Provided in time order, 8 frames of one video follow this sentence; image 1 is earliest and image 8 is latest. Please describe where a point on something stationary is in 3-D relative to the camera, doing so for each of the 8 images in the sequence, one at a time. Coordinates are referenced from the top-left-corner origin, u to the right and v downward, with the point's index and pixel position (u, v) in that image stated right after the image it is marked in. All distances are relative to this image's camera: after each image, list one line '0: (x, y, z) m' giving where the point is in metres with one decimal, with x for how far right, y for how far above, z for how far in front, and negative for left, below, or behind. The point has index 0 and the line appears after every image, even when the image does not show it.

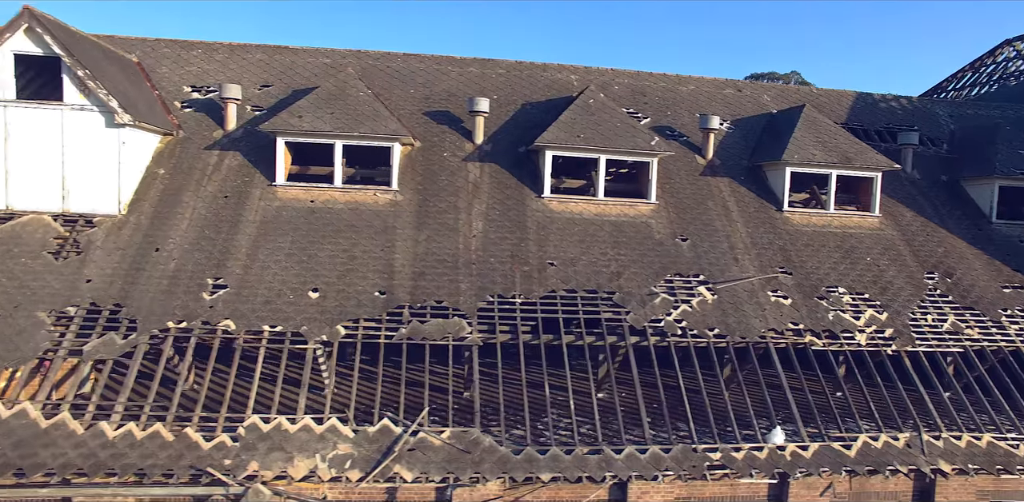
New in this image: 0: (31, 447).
0: (-5.3, -2.2, +8.0) m
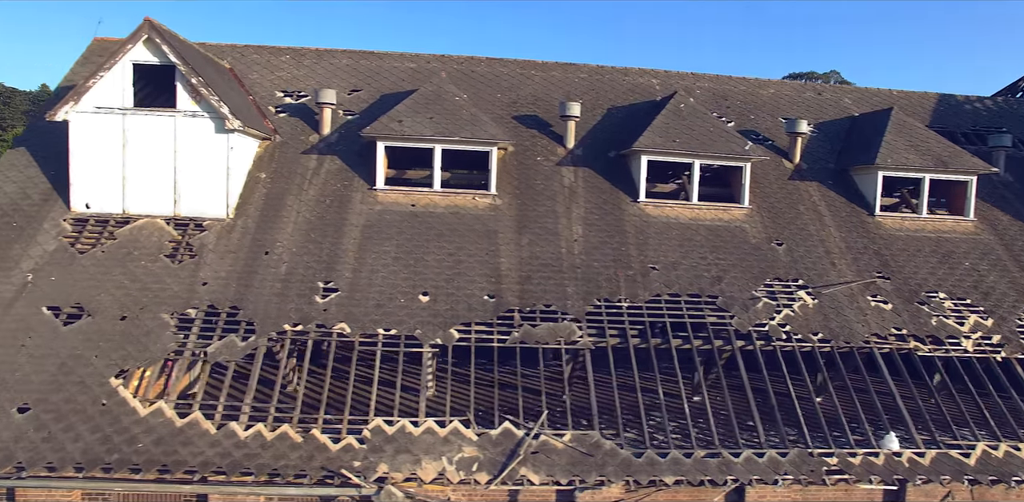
0: (-3.9, -2.2, +8.1) m
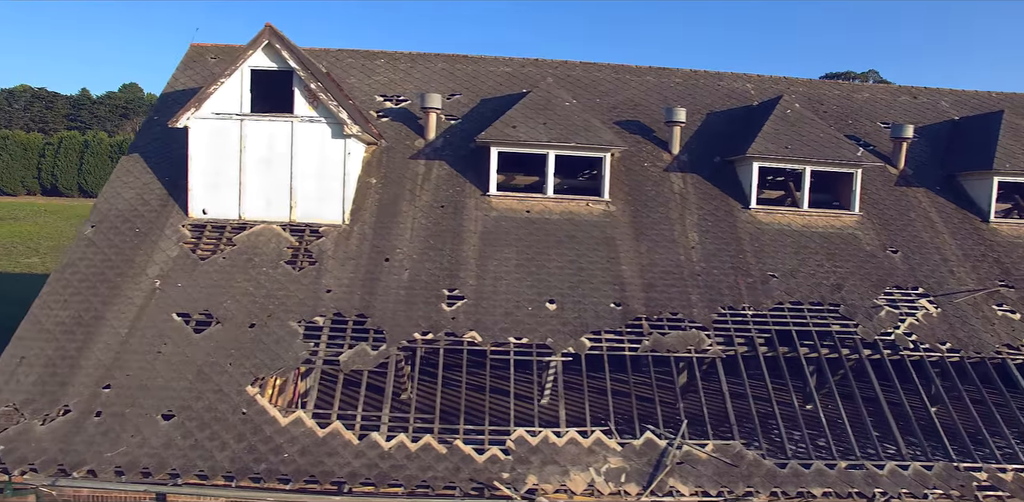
0: (-2.2, -2.3, +8.0) m
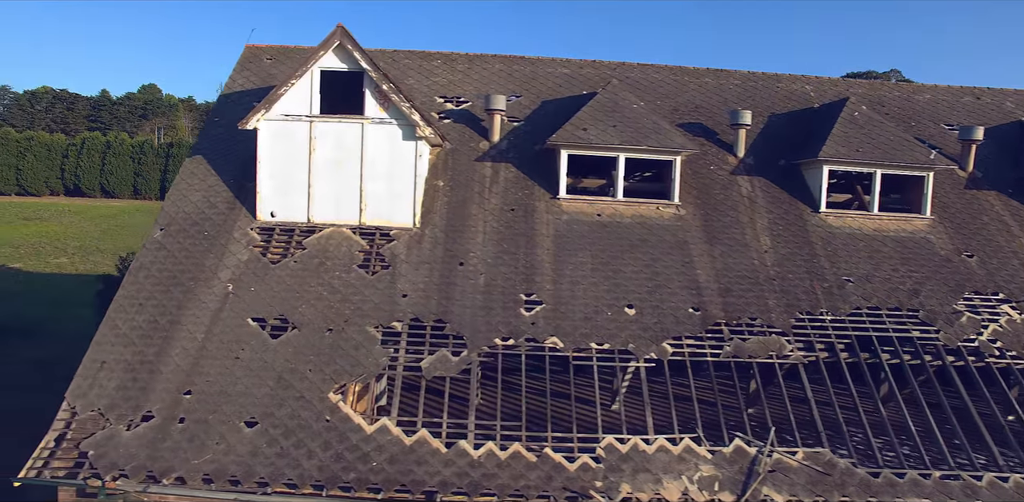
0: (-1.2, -2.4, +7.9) m
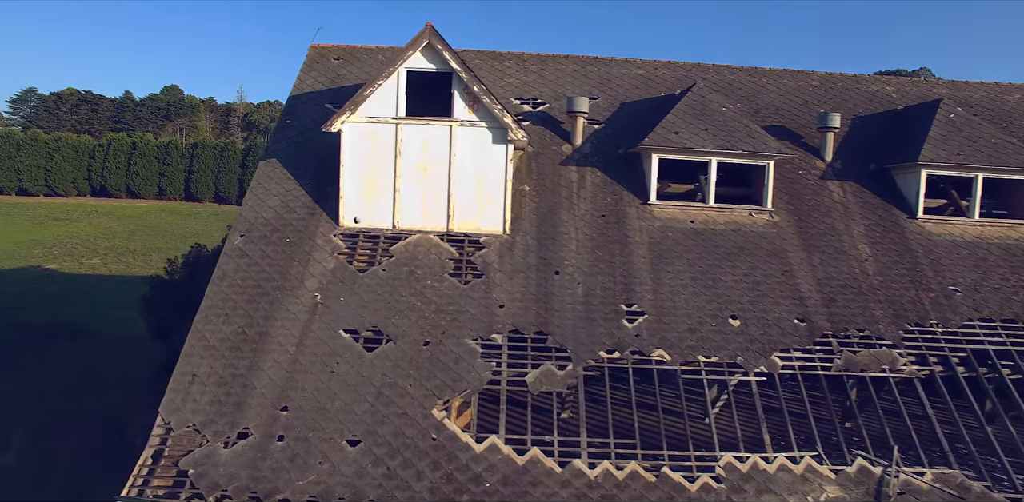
0: (+0.1, -2.5, +7.5) m
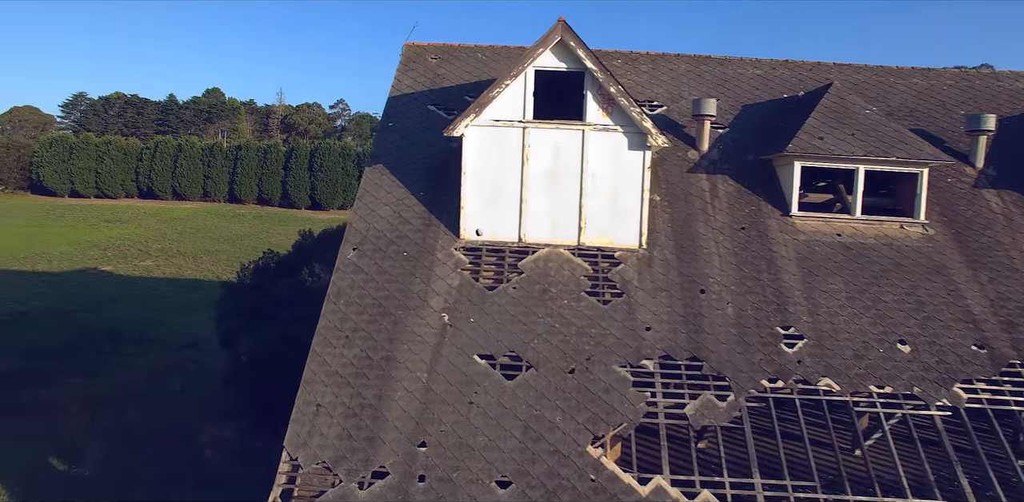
0: (+1.7, -2.7, +6.7) m
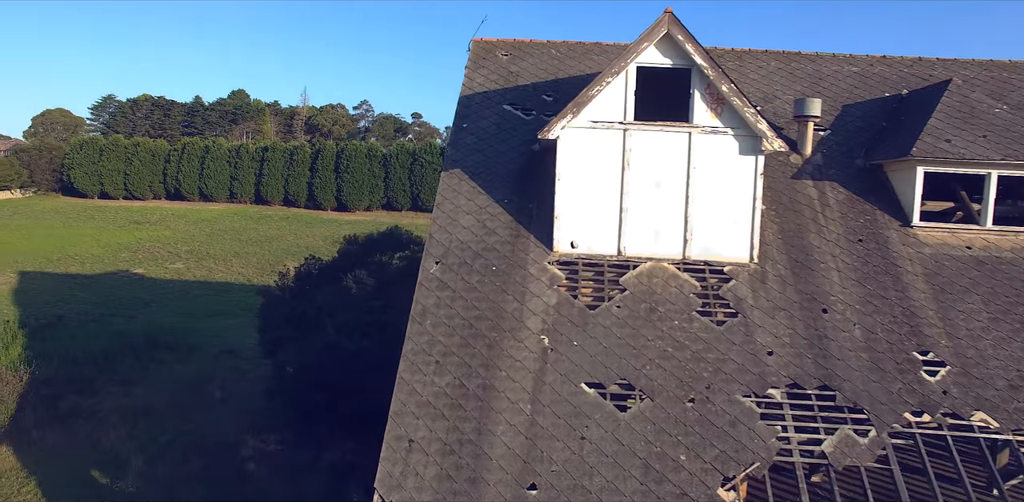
0: (+2.8, -2.8, +5.8) m
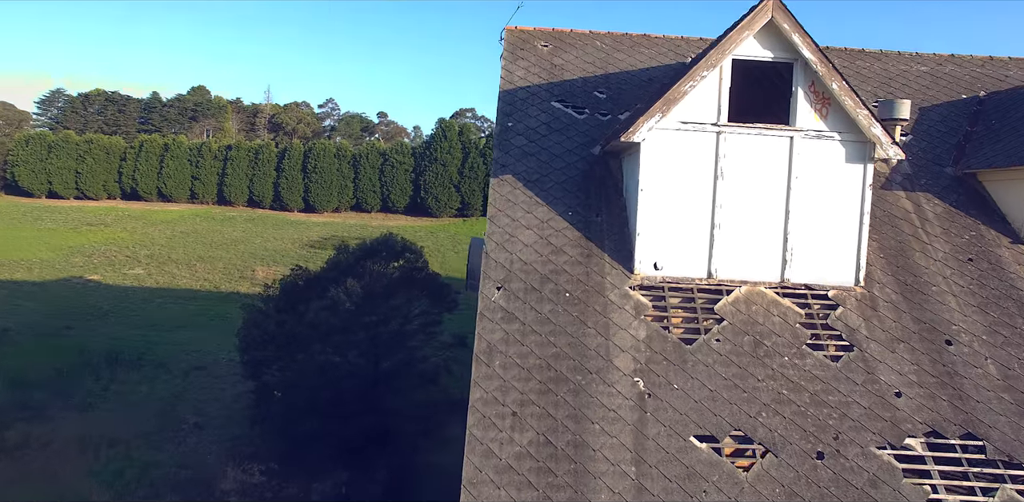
0: (+3.7, -3.0, +4.7) m
